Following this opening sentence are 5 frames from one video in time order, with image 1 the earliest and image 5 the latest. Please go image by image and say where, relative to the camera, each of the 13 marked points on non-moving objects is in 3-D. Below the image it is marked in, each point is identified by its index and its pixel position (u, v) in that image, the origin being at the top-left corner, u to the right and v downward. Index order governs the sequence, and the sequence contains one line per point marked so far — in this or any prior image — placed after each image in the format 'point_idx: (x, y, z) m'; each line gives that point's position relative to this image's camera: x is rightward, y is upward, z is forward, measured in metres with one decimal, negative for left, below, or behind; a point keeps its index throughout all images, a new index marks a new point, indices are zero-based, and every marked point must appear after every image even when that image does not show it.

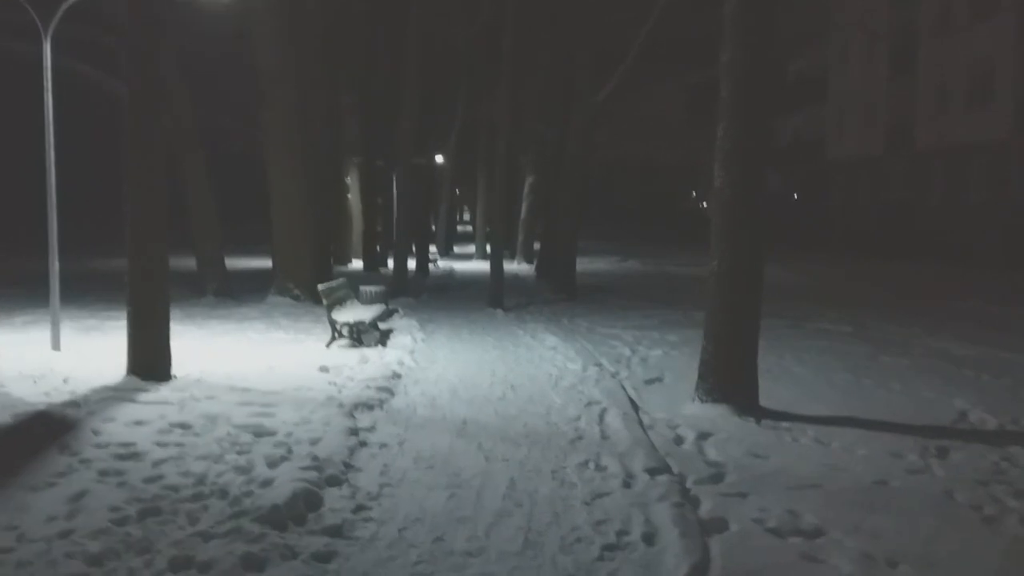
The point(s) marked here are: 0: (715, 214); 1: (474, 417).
0: (+2.0, +0.7, +8.6) m
1: (-0.3, -1.1, +7.9) m
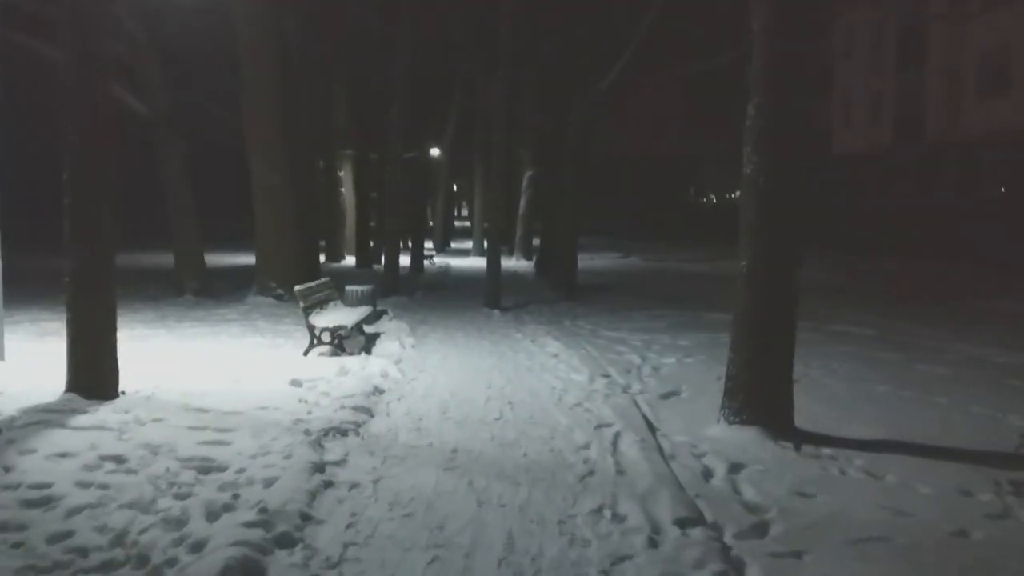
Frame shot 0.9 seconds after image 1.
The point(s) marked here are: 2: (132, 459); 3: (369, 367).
0: (+1.9, +0.7, +7.5) m
1: (-0.4, -1.2, +6.7) m
2: (-2.5, -1.1, +6.0) m
3: (-1.5, -0.9, +9.6) m
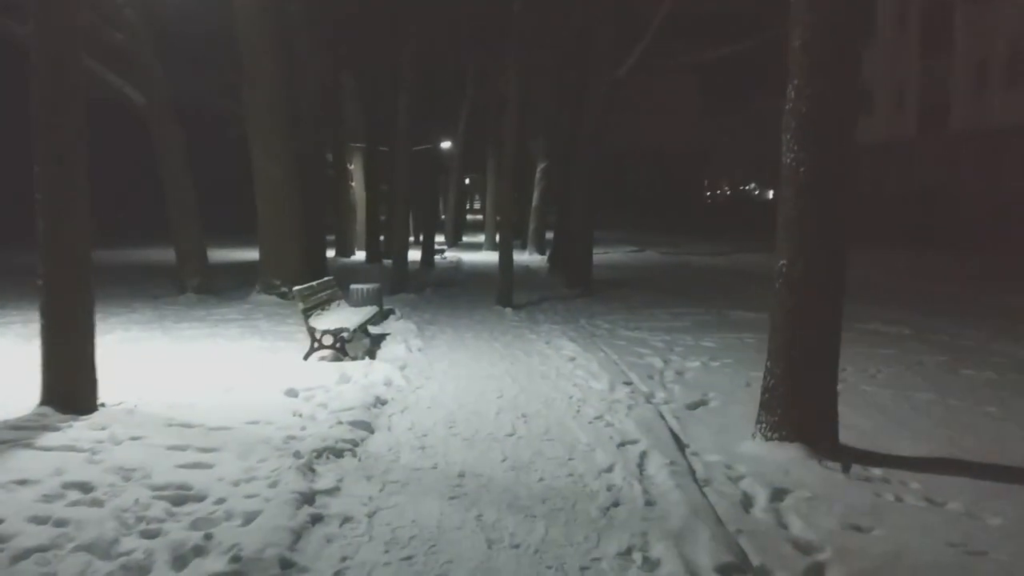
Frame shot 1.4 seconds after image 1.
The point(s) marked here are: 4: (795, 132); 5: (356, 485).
0: (+2.0, +0.7, +6.7) m
1: (-0.3, -1.2, +6.0) m
2: (-2.5, -1.2, +5.3) m
3: (-1.4, -0.9, +8.9) m
4: (+2.1, +1.2, +6.6) m
5: (-1.0, -1.2, +5.5) m
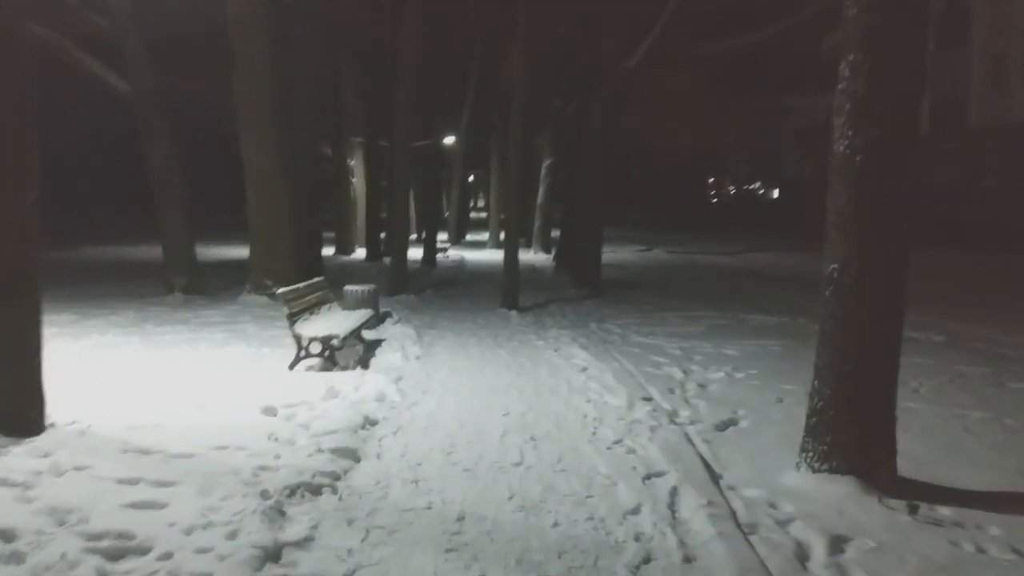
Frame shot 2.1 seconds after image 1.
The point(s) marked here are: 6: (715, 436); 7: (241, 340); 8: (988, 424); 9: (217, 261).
0: (+2.1, +0.6, +5.8) m
1: (-0.2, -1.2, +5.1) m
2: (-2.4, -1.2, +4.4) m
3: (-1.3, -0.9, +8.0) m
4: (+2.2, +1.1, +5.7) m
5: (-0.9, -1.2, +4.6) m
6: (+1.6, -1.2, +7.1) m
7: (-3.4, -0.7, +11.3) m
8: (+4.2, -1.2, +7.9) m
9: (-6.5, +0.6, +19.8) m
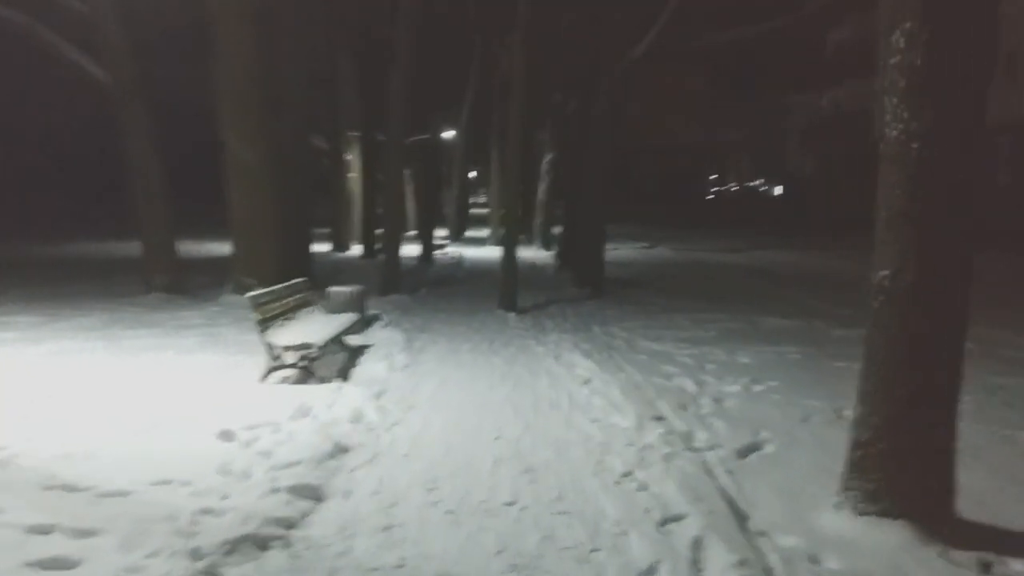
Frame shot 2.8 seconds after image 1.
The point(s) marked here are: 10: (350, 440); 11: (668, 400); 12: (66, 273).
0: (+2.1, +0.6, +4.9) m
1: (-0.3, -1.3, +4.2) m
2: (-2.5, -1.3, +3.5) m
3: (-1.4, -0.9, +7.1) m
4: (+2.1, +1.0, +4.8) m
5: (-1.0, -1.3, +3.7) m
6: (+1.6, -1.2, +6.2) m
7: (-3.5, -0.7, +10.4) m
8: (+4.1, -1.3, +6.9) m
9: (-6.5, +0.6, +18.9) m
10: (-1.1, -1.0, +6.1) m
11: (+1.4, -1.0, +8.1) m
12: (-8.5, +0.3, +17.0) m
